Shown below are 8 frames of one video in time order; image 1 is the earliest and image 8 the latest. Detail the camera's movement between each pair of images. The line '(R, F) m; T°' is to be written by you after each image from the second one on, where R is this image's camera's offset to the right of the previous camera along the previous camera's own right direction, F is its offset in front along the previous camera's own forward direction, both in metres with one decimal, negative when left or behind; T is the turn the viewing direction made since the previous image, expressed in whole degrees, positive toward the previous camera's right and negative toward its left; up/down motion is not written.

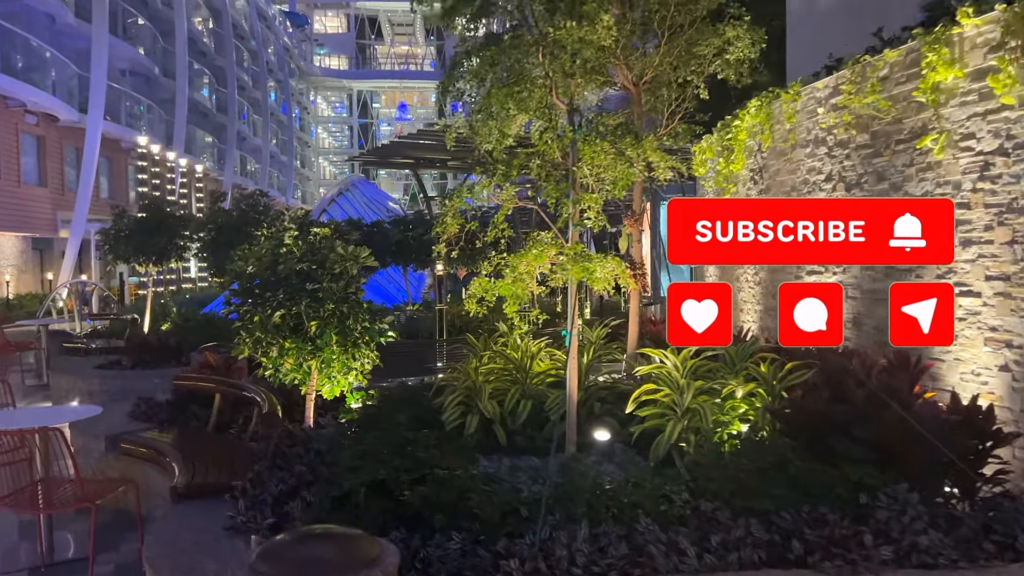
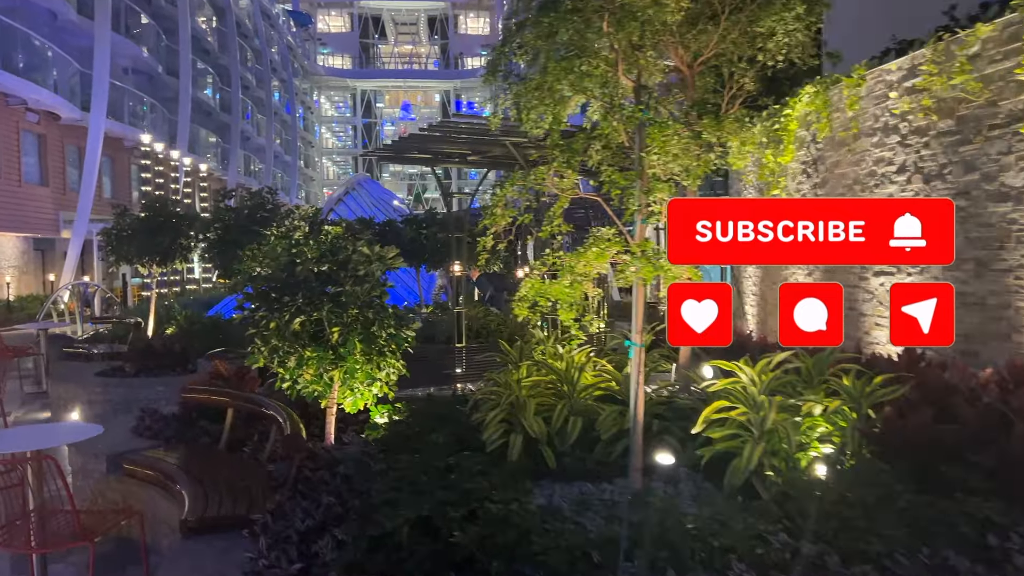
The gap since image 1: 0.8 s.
(-0.3, +0.5) m; 0°
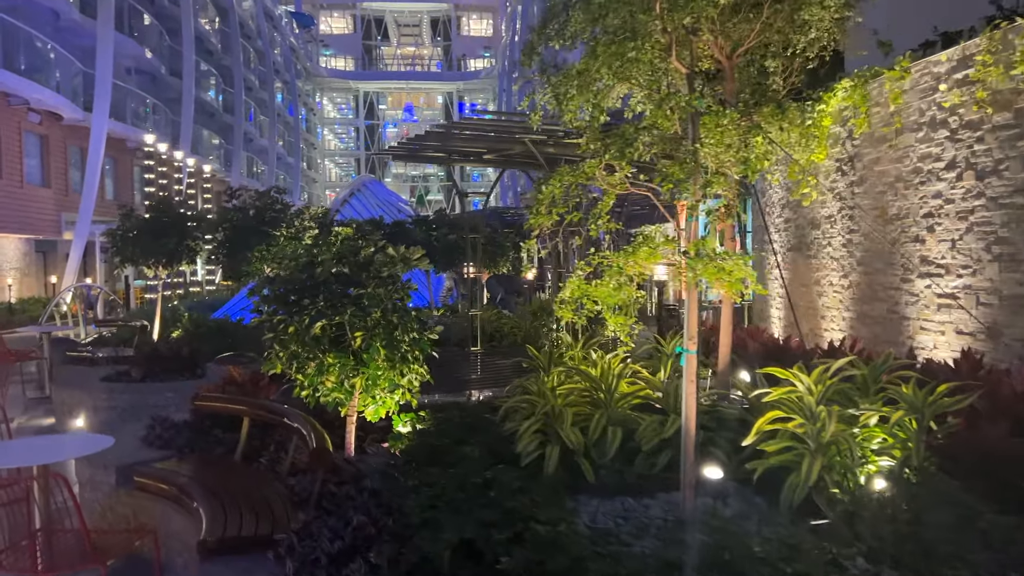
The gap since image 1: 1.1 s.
(-0.2, +0.3) m; 0°
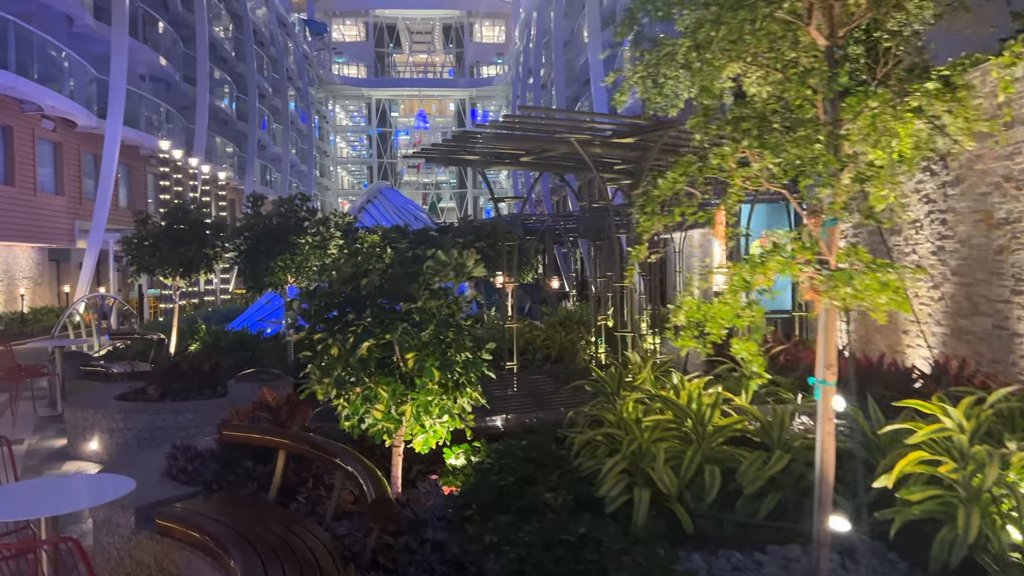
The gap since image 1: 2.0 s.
(-0.3, +0.6) m; -1°
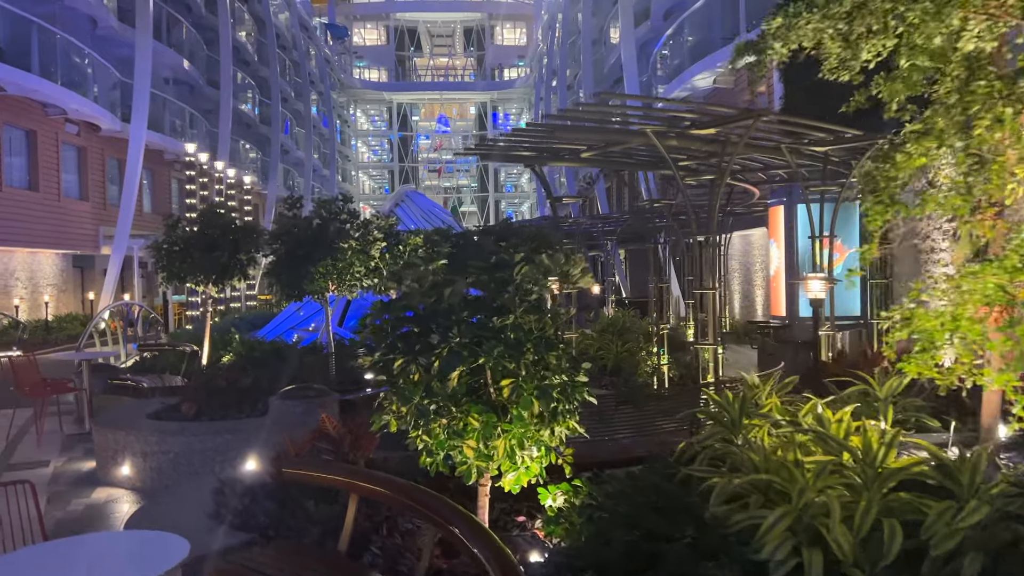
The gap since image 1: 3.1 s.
(-0.4, +0.7) m; -1°
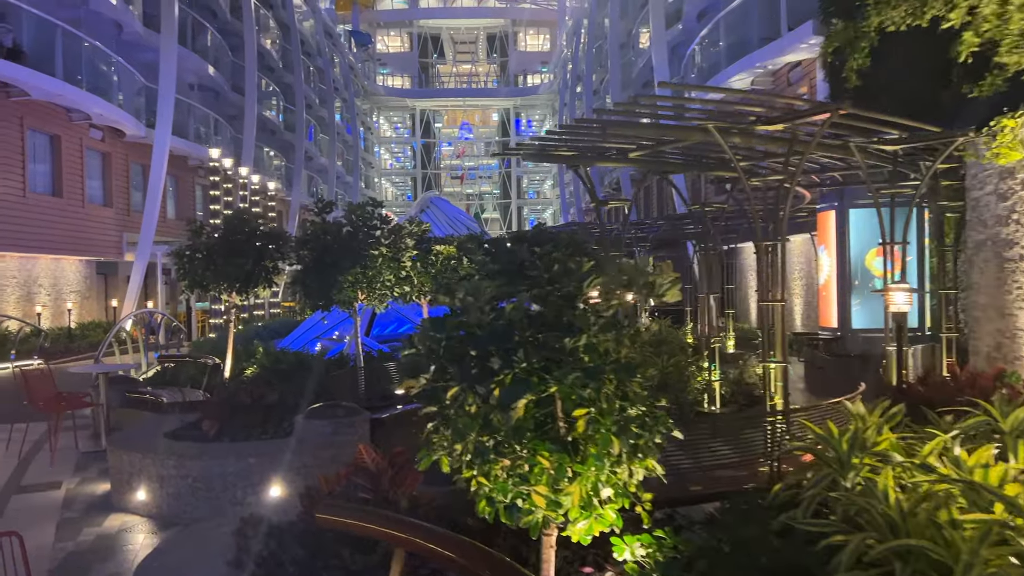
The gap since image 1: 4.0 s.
(-0.2, +0.6) m; -1°
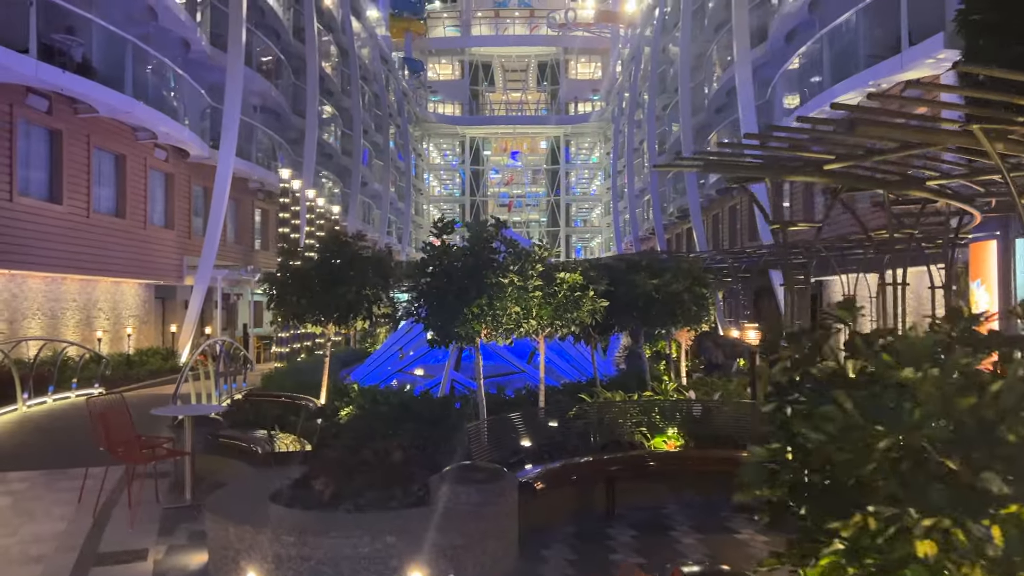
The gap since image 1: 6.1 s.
(-1.0, +1.2) m; -3°
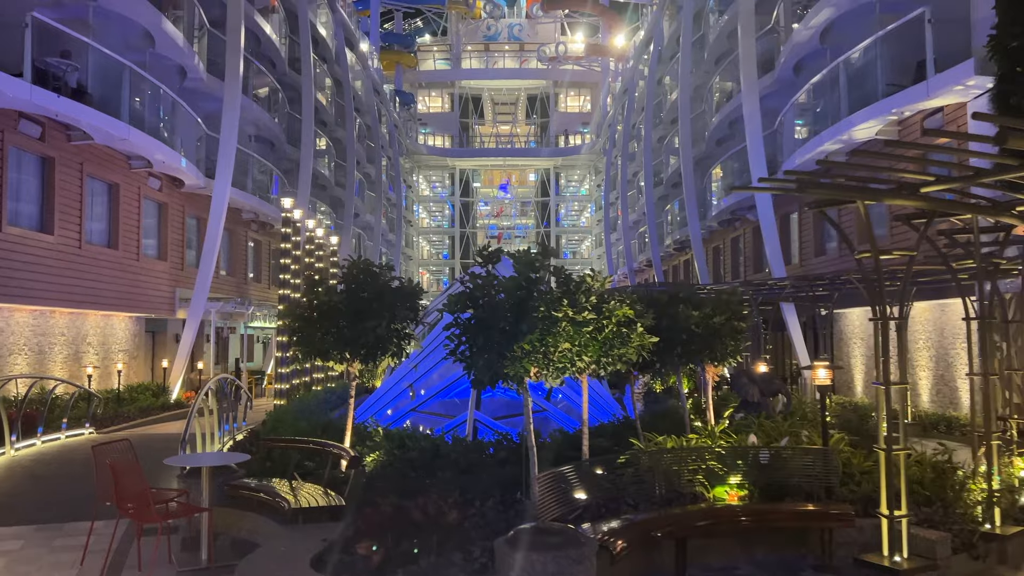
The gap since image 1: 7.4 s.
(-0.6, +0.7) m; +1°
